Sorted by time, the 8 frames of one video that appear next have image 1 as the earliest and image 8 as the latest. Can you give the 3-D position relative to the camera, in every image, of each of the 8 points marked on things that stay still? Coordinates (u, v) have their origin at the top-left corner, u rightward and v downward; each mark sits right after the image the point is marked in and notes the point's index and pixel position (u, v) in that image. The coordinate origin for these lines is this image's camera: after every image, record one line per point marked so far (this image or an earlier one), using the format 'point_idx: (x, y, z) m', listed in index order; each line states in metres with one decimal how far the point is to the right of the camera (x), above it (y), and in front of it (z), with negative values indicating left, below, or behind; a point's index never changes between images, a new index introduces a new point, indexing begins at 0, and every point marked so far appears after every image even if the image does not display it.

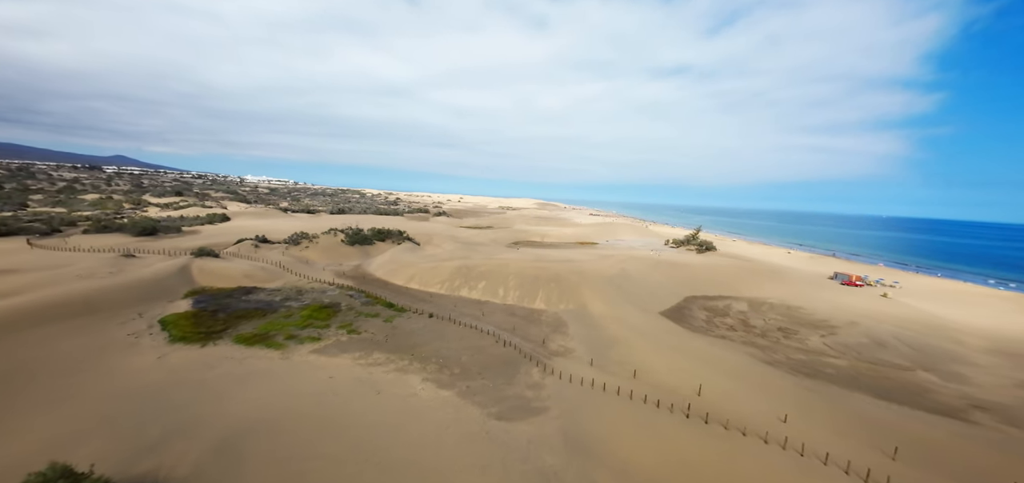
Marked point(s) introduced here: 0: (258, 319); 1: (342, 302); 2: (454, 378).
0: (-9.9, -3.1, +13.9) m
1: (-7.8, -2.8, +16.0) m
2: (-1.7, -4.1, +10.4) m
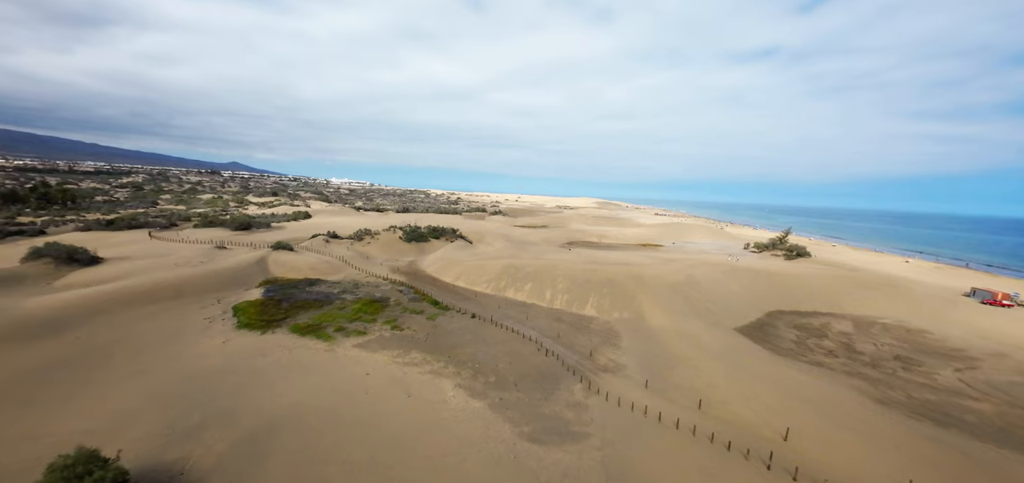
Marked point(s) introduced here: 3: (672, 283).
0: (-8.1, -2.8, +14.5) m
1: (-5.7, -2.6, +16.1) m
2: (-0.7, -4.0, +9.6) m
3: (+8.7, -2.3, +19.2) m
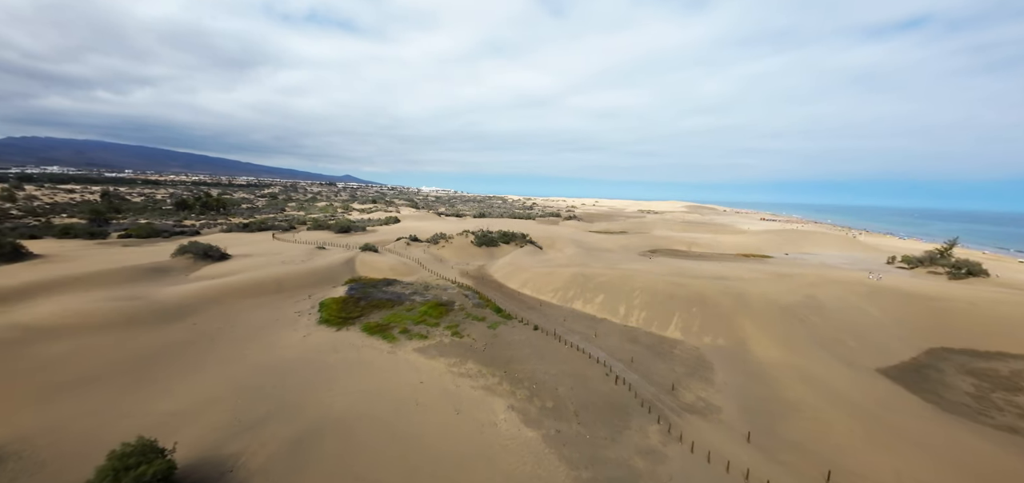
0: (-5.4, -2.9, +14.8) m
1: (-2.6, -2.8, +15.9) m
2: (+0.8, -4.1, +8.4) m
3: (+12.1, -2.8, +15.6) m
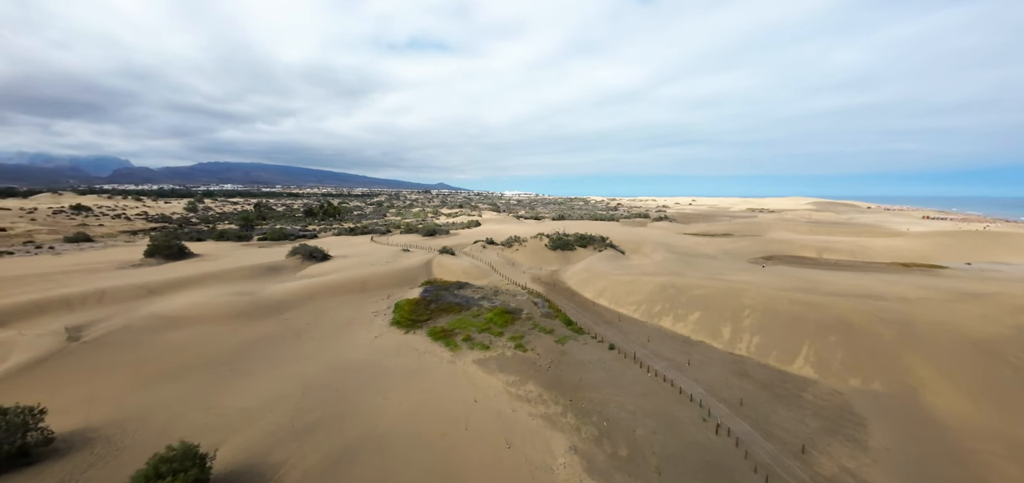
0: (-2.5, -3.0, +14.4) m
1: (+0.5, -2.9, +14.7) m
2: (+1.9, -4.2, +6.6) m
3: (+14.7, -2.9, +10.9) m
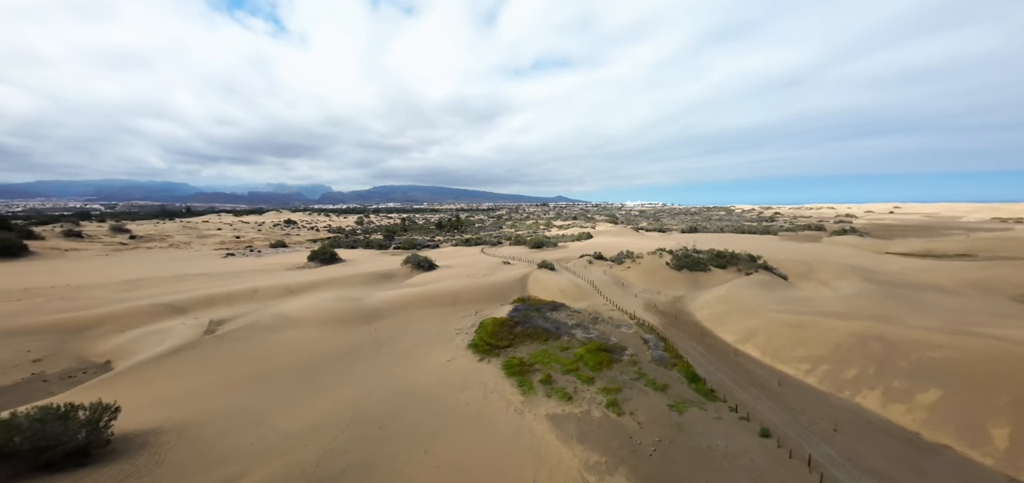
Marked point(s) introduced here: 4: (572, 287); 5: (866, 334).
0: (+0.9, -3.5, +12.0) m
1: (+3.8, -3.5, +11.3) m
2: (+2.3, -4.4, +3.1) m
3: (+15.9, -3.5, +2.9) m
4: (+3.1, -2.5, +18.2) m
5: (+11.9, -2.6, +11.3) m
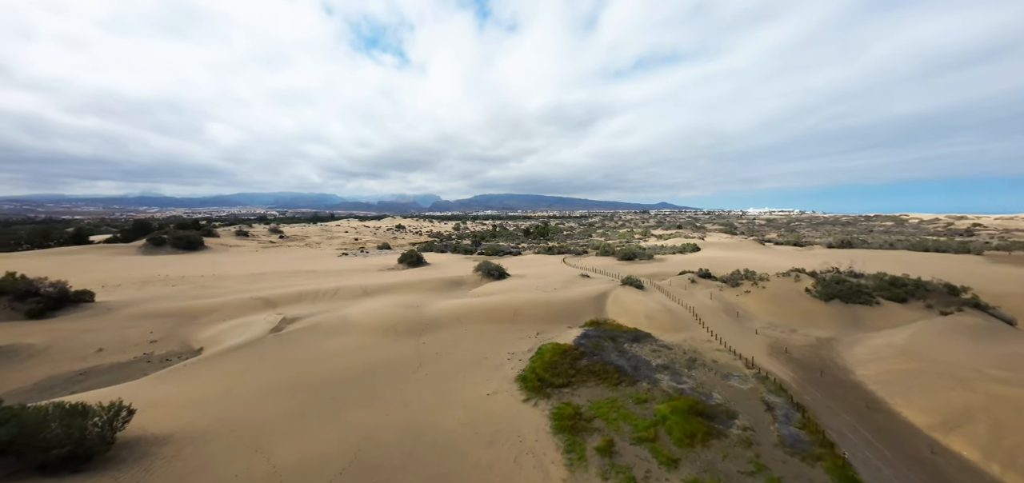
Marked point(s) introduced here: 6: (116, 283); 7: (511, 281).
0: (+2.5, -3.8, +9.2) m
1: (+5.0, -3.8, +7.7) m
2: (+1.4, -4.6, +0.2) m
3: (+14.4, -4.0, -3.7) m
4: (+6.3, -3.0, +14.5) m
5: (+12.9, -3.2, +5.5) m
6: (-22.6, -2.4, +20.0) m
7: (0.0, -2.4, +19.0) m
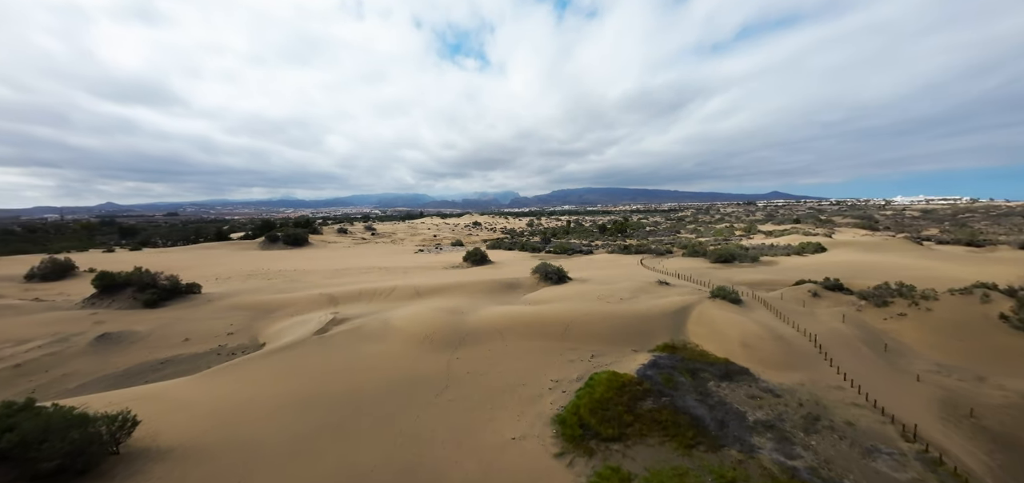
0: (+3.1, -4.0, +6.6) m
1: (+5.3, -4.0, +4.7) m
2: (0.0, -4.8, -1.8) m
3: (+11.7, -4.3, -8.6) m
4: (+8.1, -3.1, +11.0) m
5: (+12.3, -3.4, +0.6) m
6: (-18.7, -2.3, +23.0) m
7: (+3.0, -2.4, +16.8) m
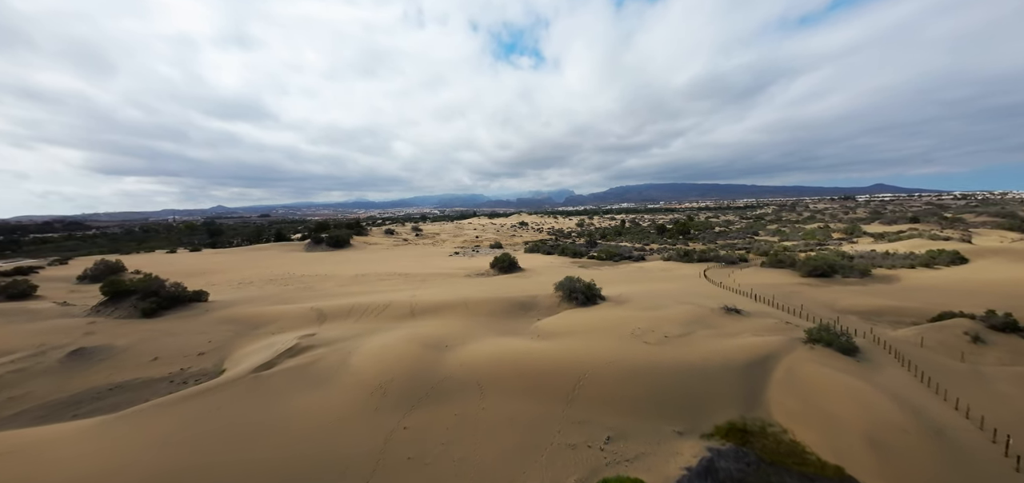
0: (+1.9, -4.4, +2.9) m
1: (+3.7, -4.4, +0.6) m
2: (-2.6, -5.2, -4.9) m
3: (+7.9, -4.9, -13.5) m
4: (+7.5, -3.6, +6.4) m
5: (+10.0, -4.0, -4.5) m
6: (-17.0, -2.5, +22.6) m
7: (+3.4, -2.8, +12.9) m
